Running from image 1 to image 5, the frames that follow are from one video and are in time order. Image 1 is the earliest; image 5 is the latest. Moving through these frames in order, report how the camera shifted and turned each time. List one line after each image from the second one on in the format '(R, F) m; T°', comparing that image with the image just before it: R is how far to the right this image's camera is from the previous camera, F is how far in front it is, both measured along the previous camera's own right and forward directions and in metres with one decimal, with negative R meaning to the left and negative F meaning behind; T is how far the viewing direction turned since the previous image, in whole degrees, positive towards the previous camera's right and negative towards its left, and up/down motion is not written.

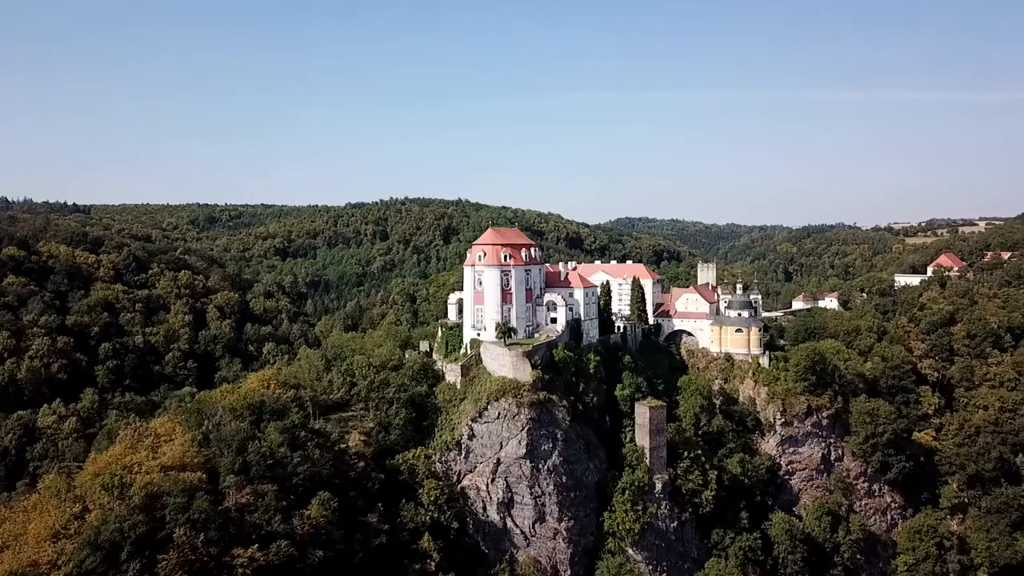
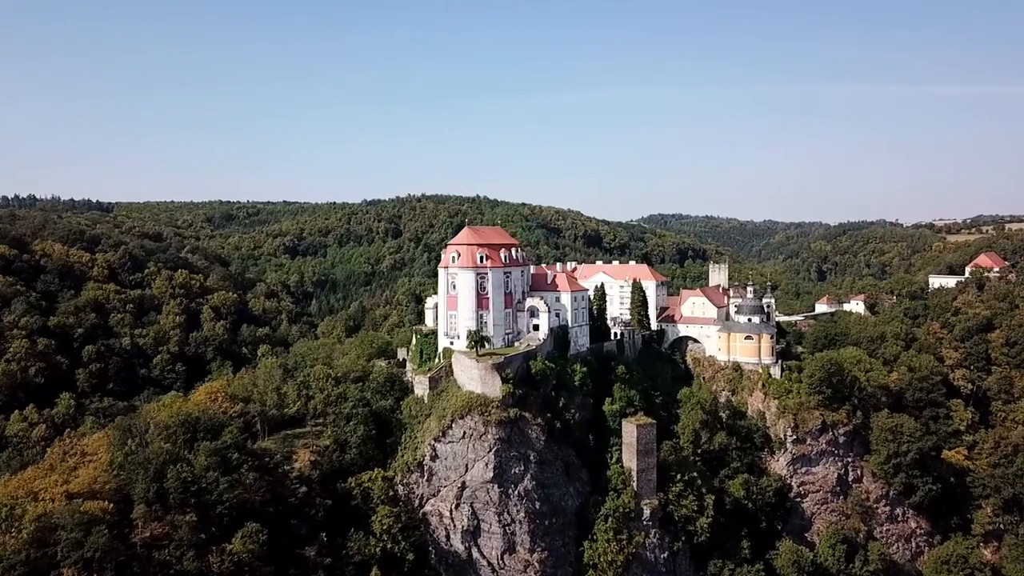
(+3.6, +4.5) m; -3°
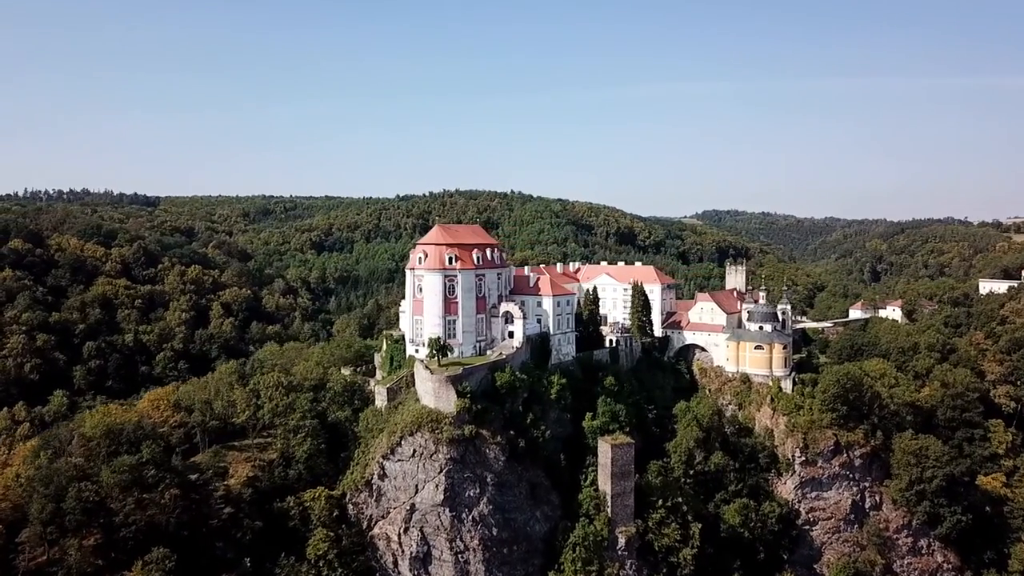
(+4.9, +3.8) m; -4°
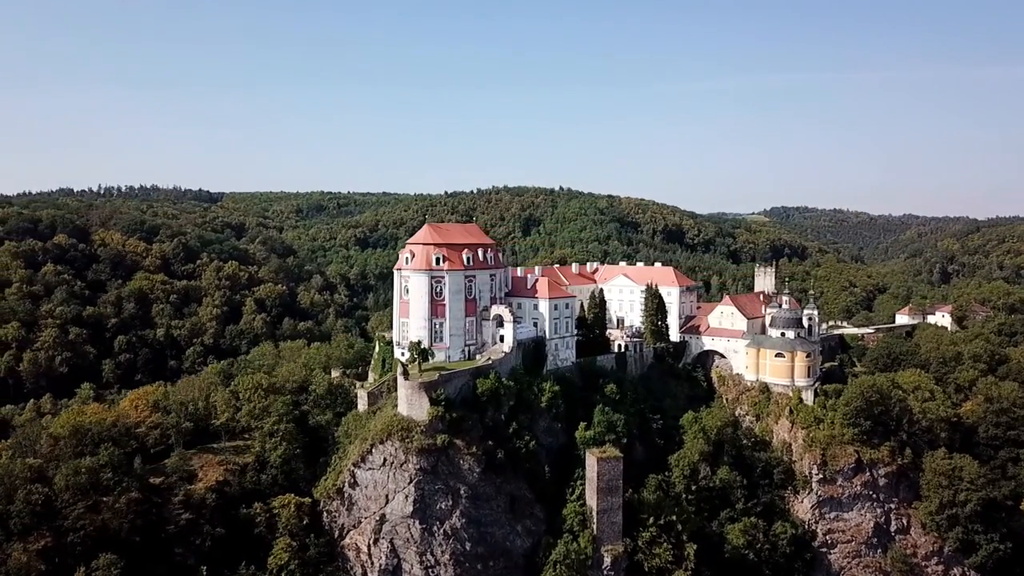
(+4.3, +2.0) m; -5°
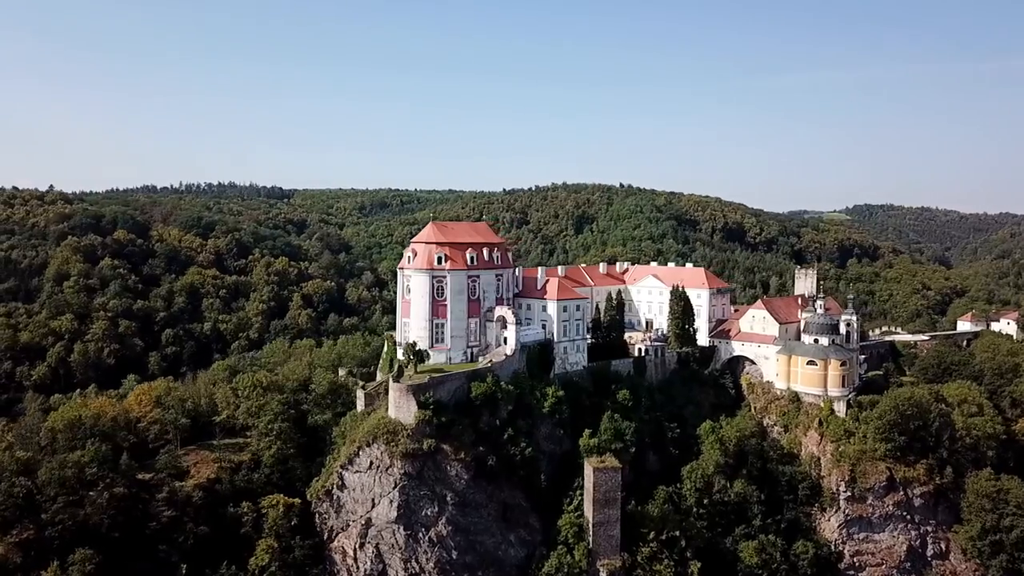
(+3.9, +1.4) m; -6°
